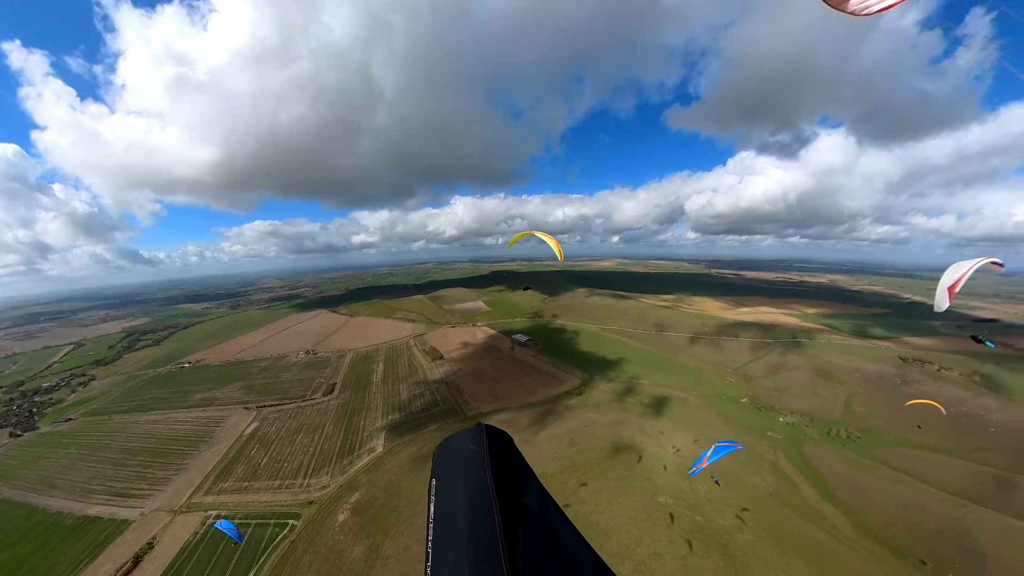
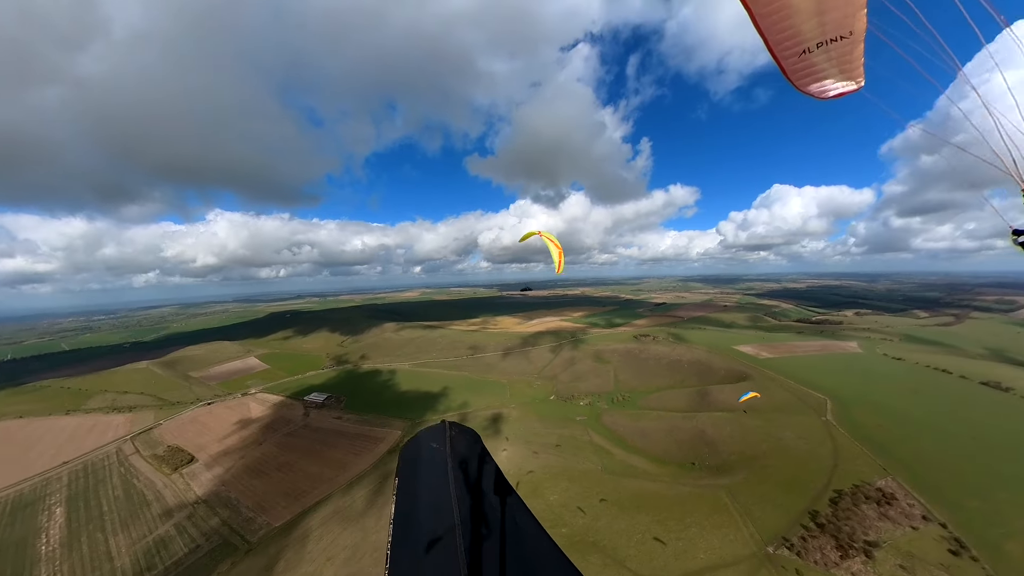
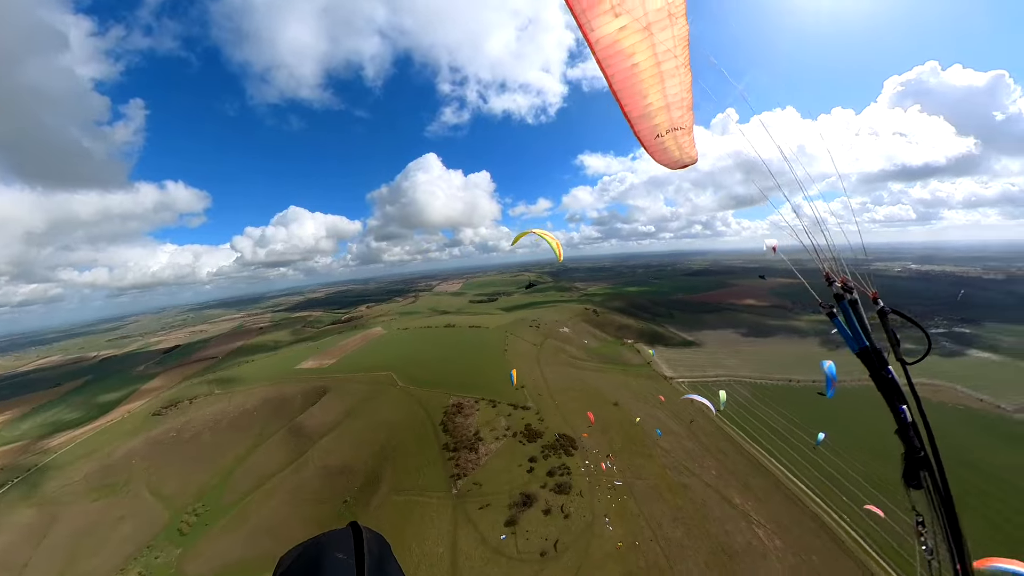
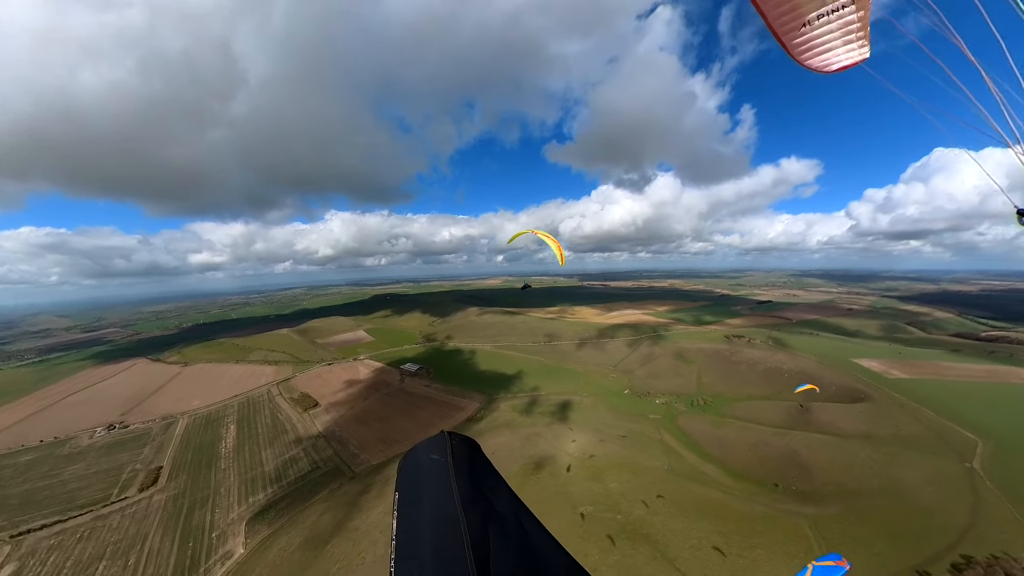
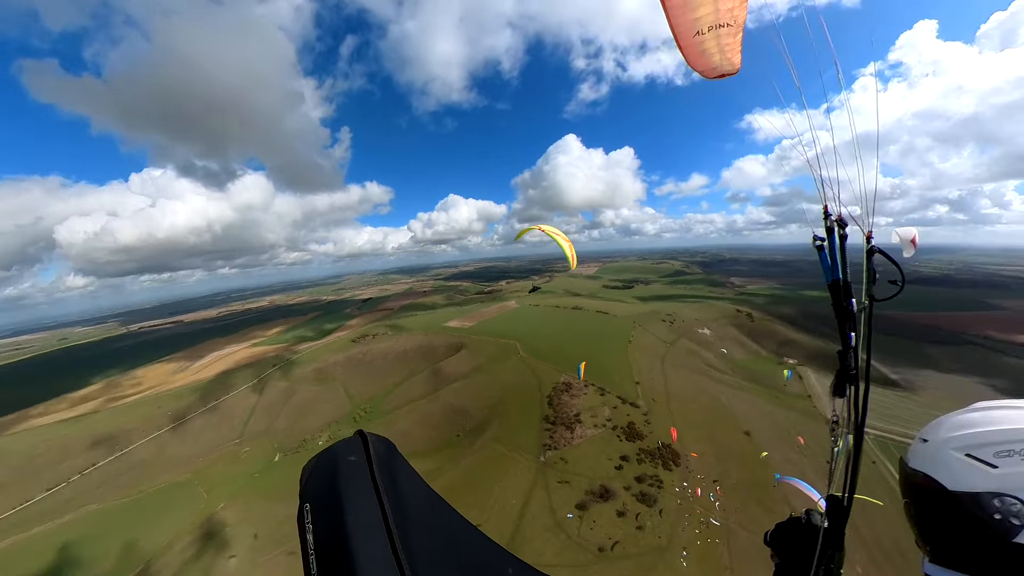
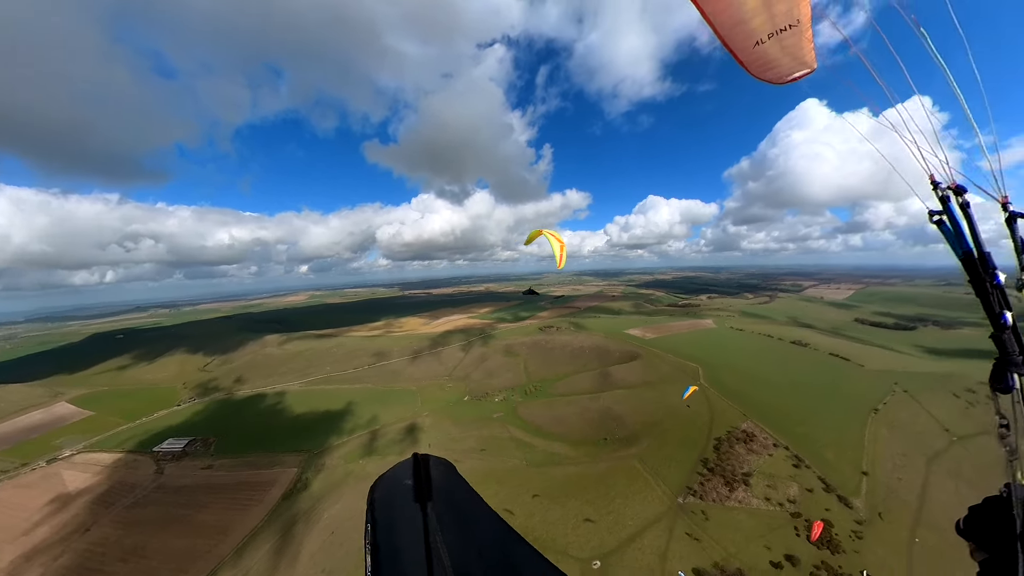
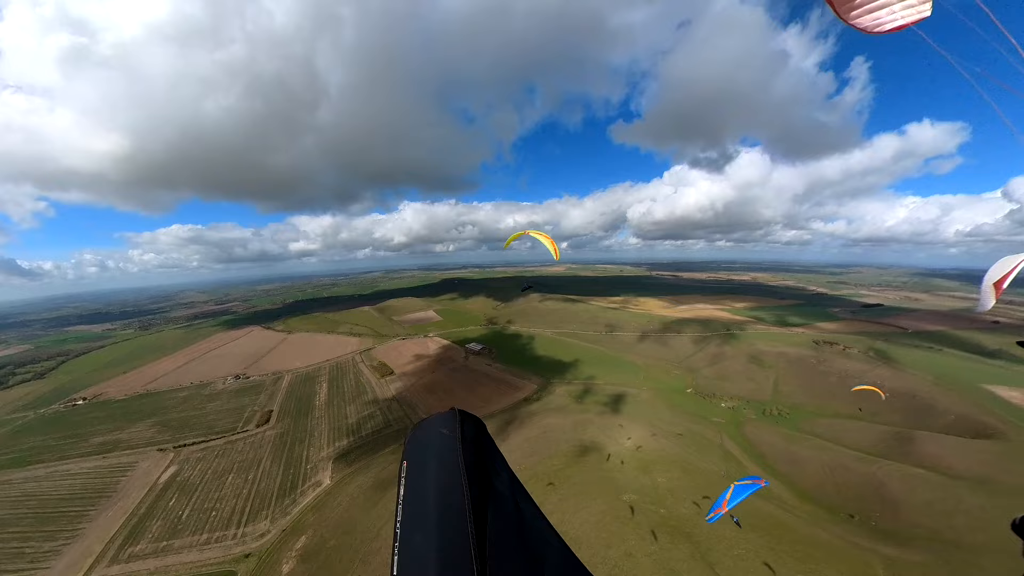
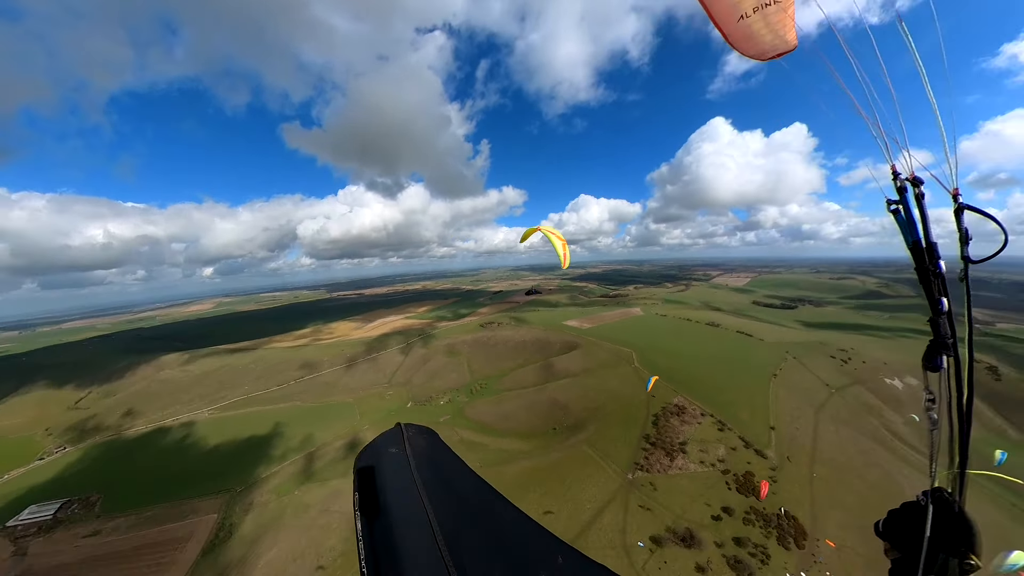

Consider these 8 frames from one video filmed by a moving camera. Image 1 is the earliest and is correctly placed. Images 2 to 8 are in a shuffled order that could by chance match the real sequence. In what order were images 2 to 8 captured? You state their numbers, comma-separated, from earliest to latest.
7, 4, 2, 6, 8, 5, 3
